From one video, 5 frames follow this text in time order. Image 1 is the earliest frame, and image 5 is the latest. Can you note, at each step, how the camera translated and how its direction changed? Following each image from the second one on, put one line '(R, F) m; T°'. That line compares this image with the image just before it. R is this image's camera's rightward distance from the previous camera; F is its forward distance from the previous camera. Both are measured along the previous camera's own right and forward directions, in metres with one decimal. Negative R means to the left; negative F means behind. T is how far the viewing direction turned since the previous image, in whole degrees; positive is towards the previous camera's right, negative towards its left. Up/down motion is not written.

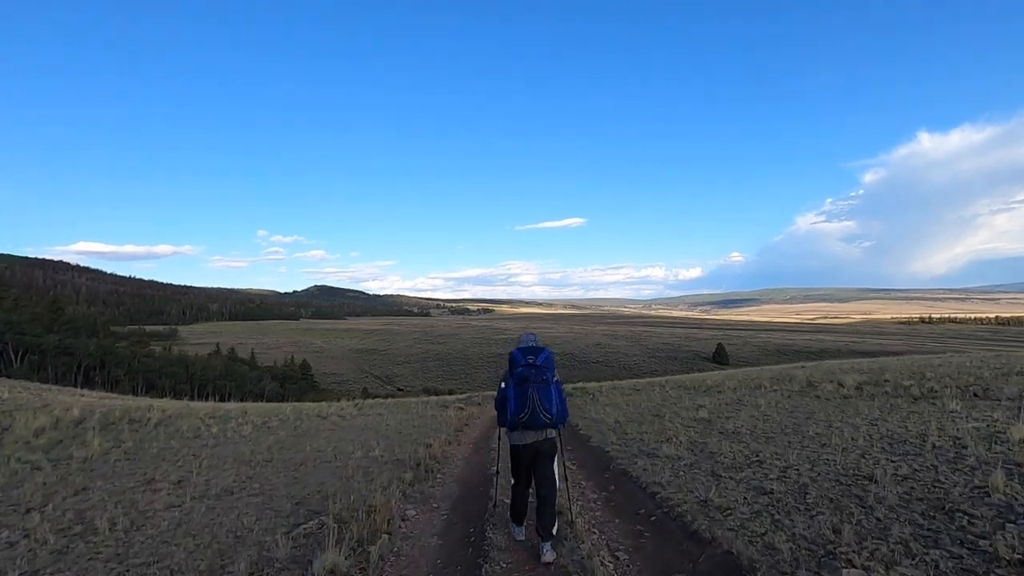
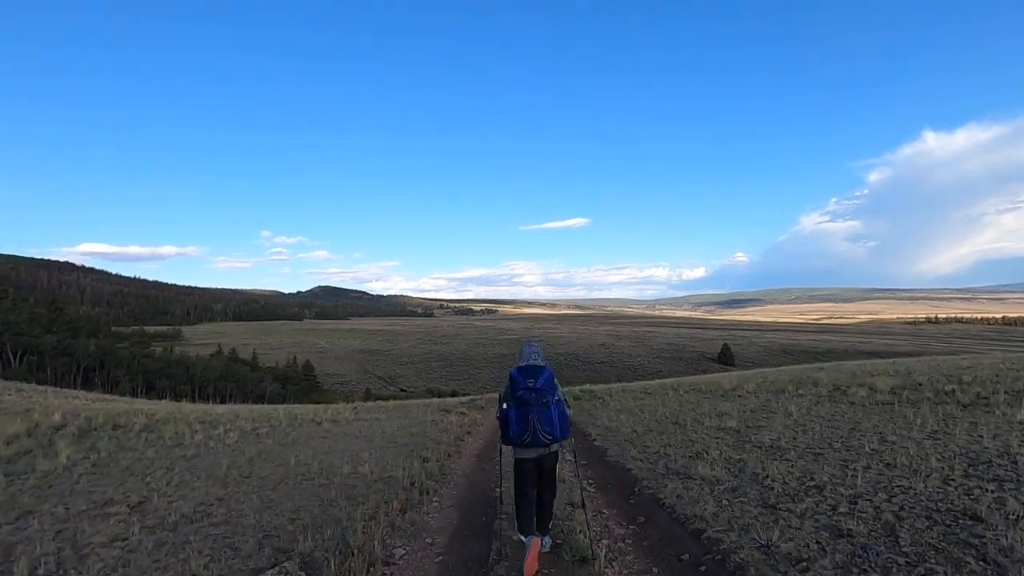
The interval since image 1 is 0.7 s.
(-0.1, +1.2) m; 0°
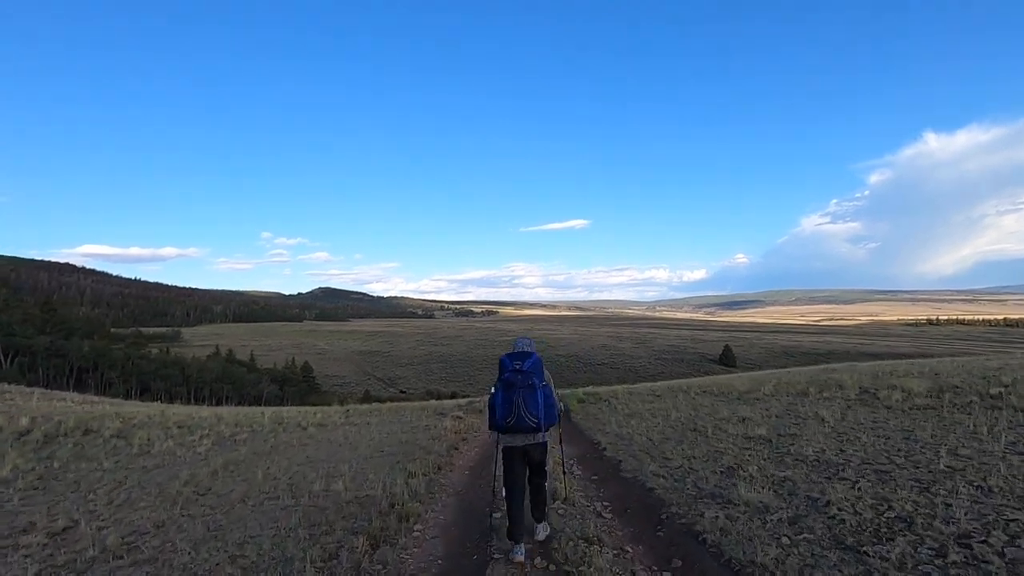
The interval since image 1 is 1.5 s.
(0.0, +1.3) m; 0°
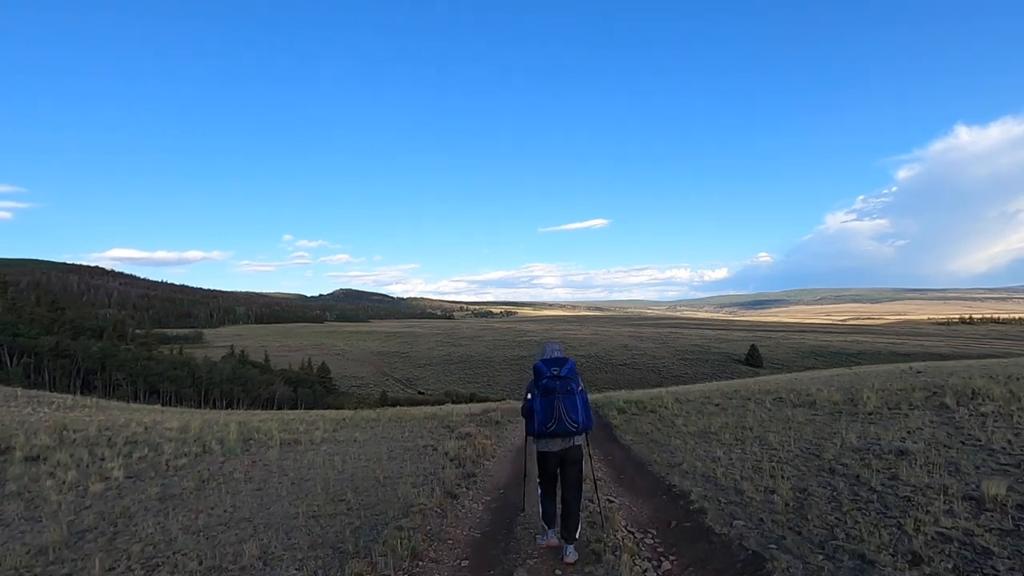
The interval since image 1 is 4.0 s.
(-0.1, +4.1) m; -2°
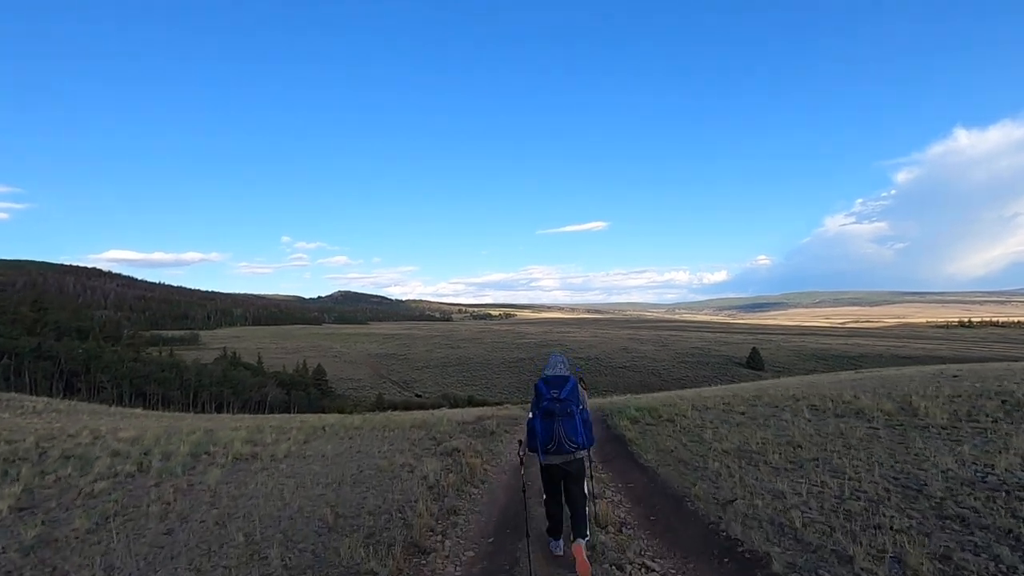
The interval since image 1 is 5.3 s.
(0.0, +2.2) m; 0°
